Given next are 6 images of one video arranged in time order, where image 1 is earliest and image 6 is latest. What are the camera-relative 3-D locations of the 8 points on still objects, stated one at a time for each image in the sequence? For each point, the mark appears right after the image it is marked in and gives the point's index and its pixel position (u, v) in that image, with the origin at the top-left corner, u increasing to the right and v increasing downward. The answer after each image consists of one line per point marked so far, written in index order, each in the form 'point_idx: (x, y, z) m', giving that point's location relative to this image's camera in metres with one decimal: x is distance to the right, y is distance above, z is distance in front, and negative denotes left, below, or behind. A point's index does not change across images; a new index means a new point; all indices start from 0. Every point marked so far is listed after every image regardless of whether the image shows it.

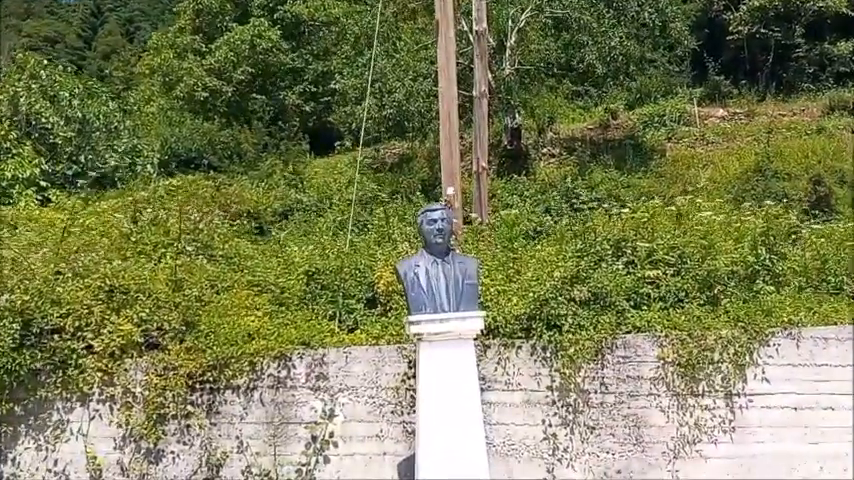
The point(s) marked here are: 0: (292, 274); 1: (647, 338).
0: (-1.0, -0.3, +8.4) m
1: (+1.4, -0.6, +7.2) m
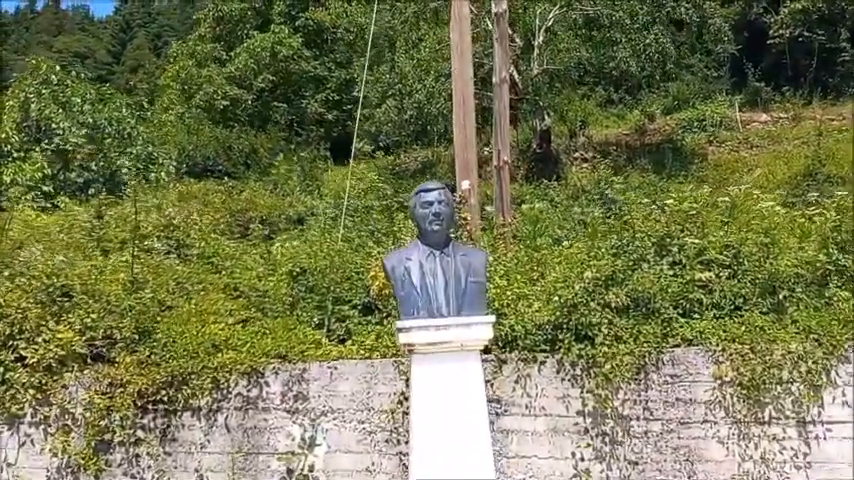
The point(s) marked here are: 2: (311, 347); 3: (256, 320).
0: (-1.0, -0.3, +7.1) m
1: (+1.4, -0.6, +5.8) m
2: (-0.6, -0.6, +6.2) m
3: (-1.0, -0.5, +6.7) m
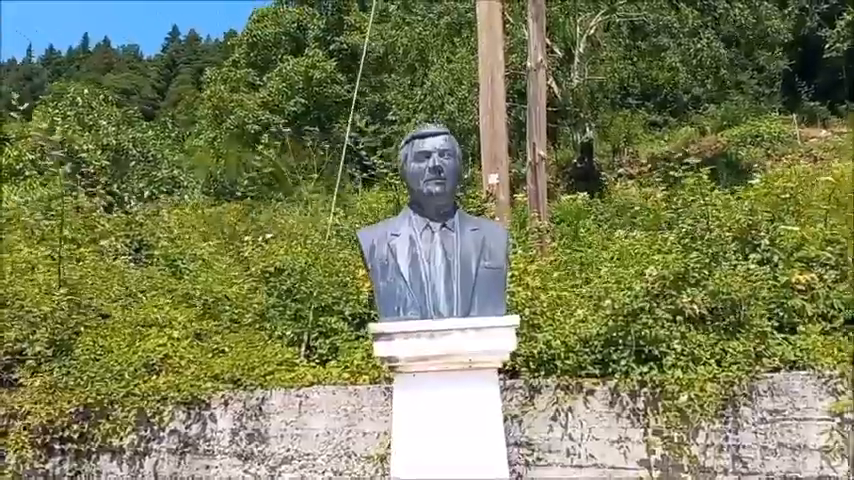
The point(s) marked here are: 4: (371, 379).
0: (-0.9, -0.2, +5.6) m
1: (+1.4, -0.5, +4.2) m
2: (-0.6, -0.5, +4.6) m
3: (-1.0, -0.4, +5.1) m
4: (-0.2, -0.6, +4.5) m
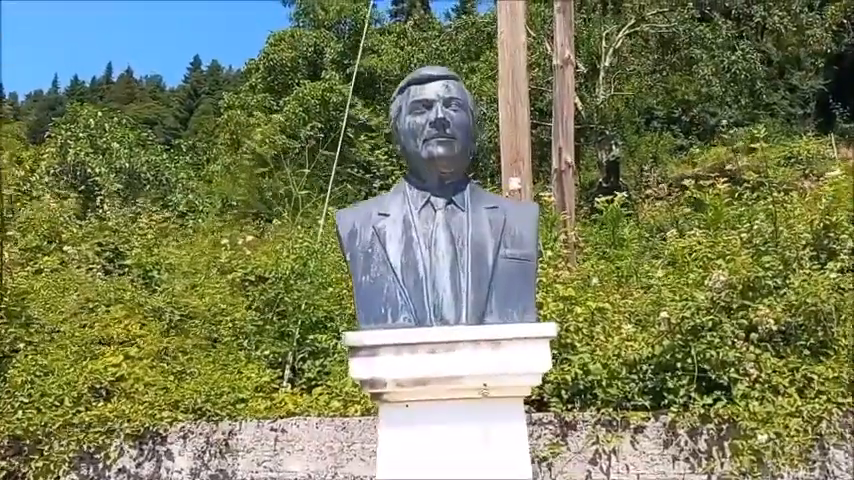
0: (-0.8, -0.2, +4.7) m
1: (+1.4, -0.5, +3.3) m
2: (-0.6, -0.5, +3.8) m
3: (-0.9, -0.4, +4.3) m
4: (-0.2, -0.6, +3.7) m
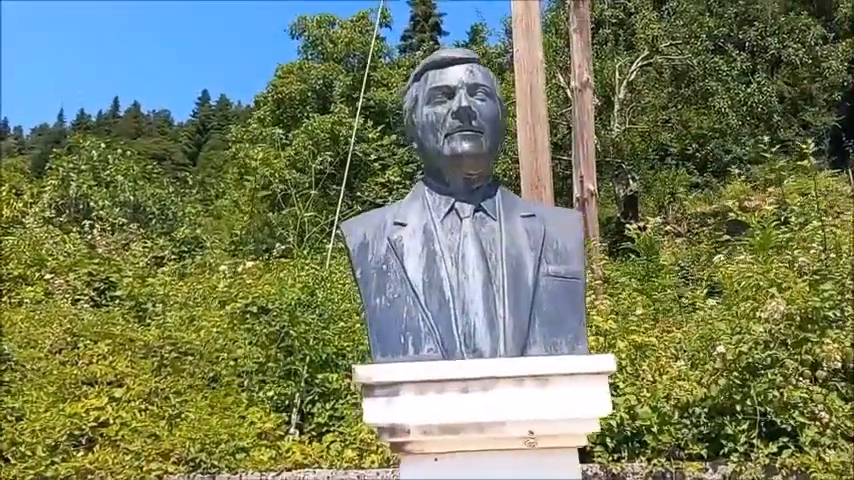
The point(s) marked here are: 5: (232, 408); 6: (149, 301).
0: (-0.8, -0.4, +4.3) m
1: (+1.5, -0.6, +2.9) m
2: (-0.5, -0.6, +3.4) m
3: (-0.9, -0.5, +3.9) m
4: (-0.1, -0.6, +3.2) m
5: (-0.6, -0.5, +3.7) m
6: (-1.2, -0.3, +5.1) m
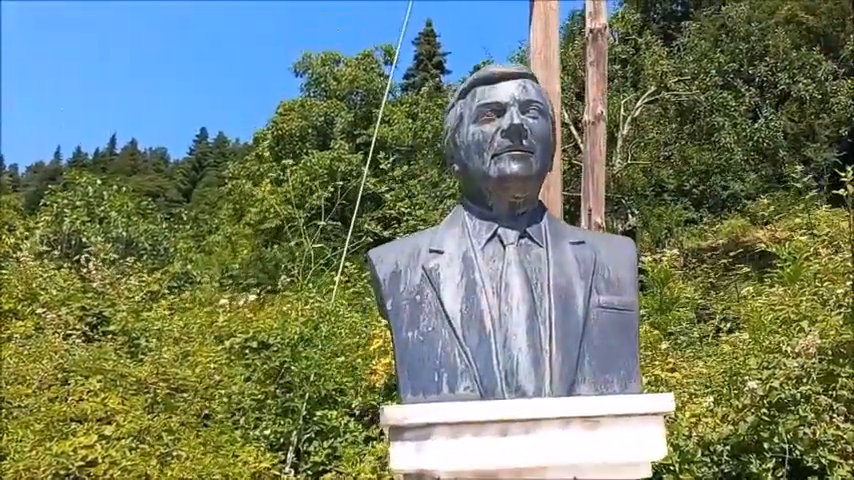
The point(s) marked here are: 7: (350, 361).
0: (-0.8, -0.5, +4.2) m
1: (+1.5, -0.6, +2.7) m
2: (-0.5, -0.7, +3.2) m
3: (-0.8, -0.6, +3.7) m
4: (-0.1, -0.7, +3.1) m
5: (-0.6, -0.6, +3.6) m
6: (-1.2, -0.4, +4.9) m
7: (-0.3, -0.4, +4.0) m
